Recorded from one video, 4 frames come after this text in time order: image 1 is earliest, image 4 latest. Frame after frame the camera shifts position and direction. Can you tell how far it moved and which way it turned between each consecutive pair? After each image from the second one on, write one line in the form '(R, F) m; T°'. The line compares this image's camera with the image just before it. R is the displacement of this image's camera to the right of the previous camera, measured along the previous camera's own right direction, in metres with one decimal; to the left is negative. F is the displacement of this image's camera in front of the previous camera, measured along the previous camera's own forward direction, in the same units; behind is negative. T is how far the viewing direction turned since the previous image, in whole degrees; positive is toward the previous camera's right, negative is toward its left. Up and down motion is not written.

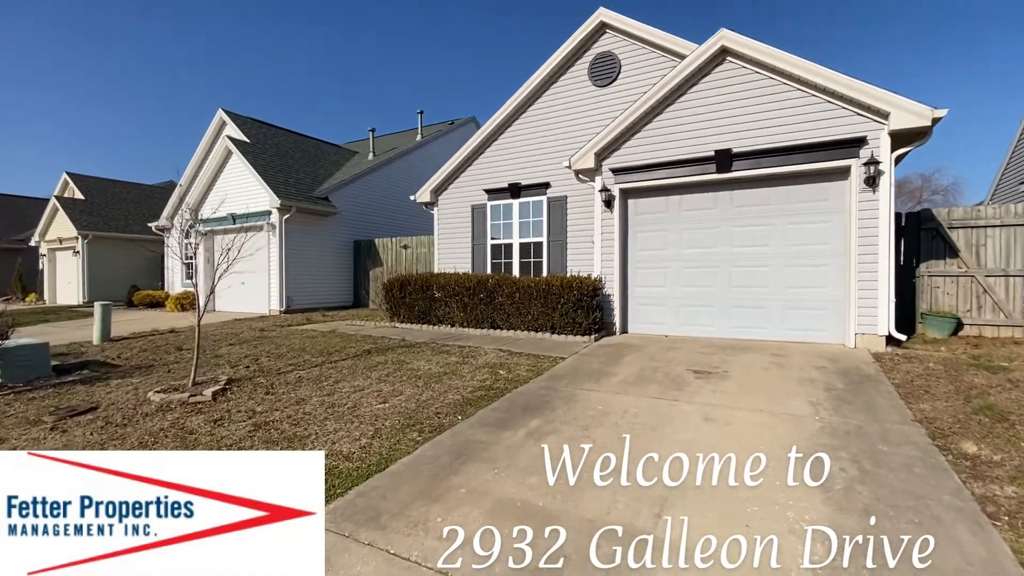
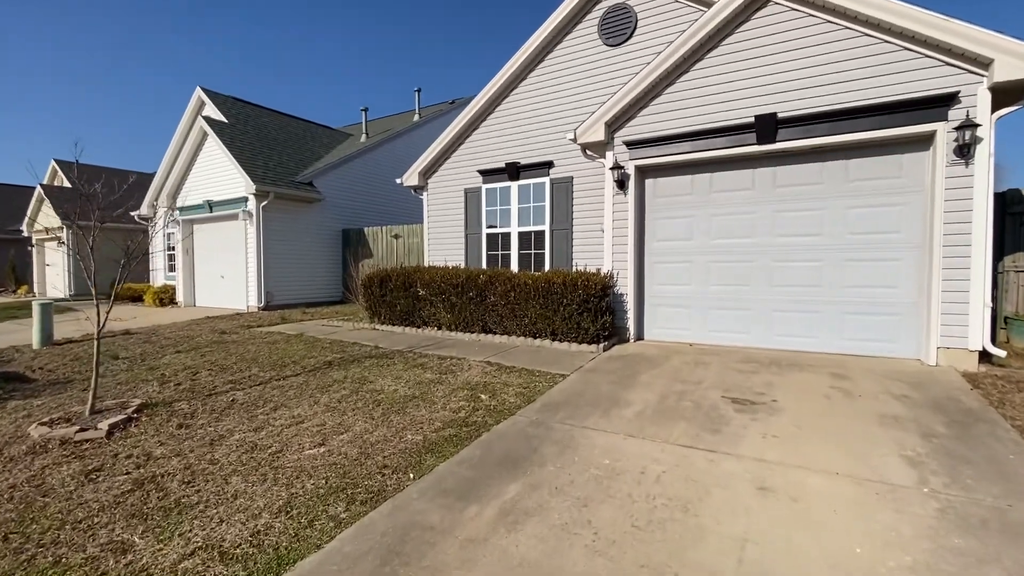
(+0.3, +1.3) m; -2°
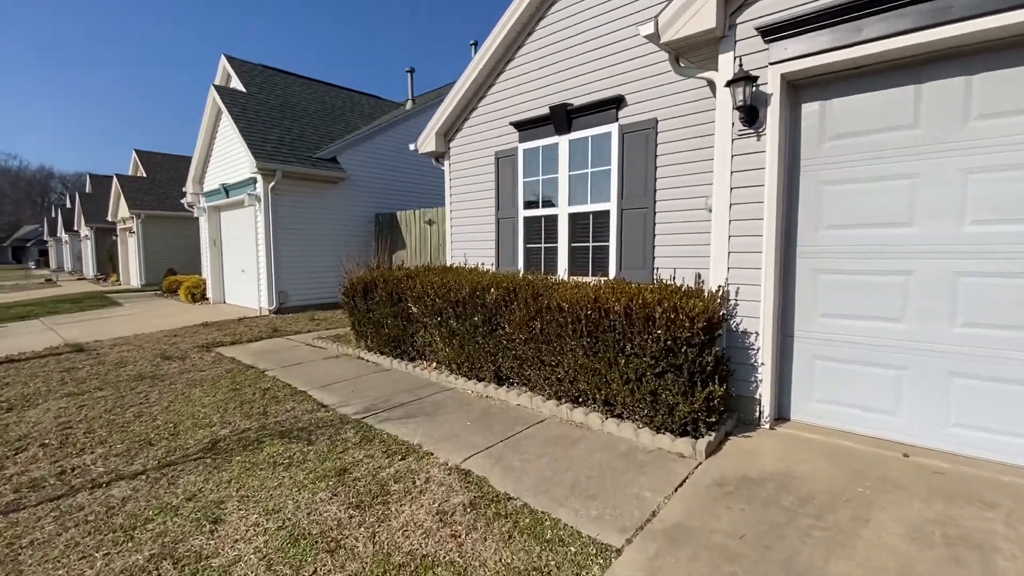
(+0.6, +3.0) m; -11°
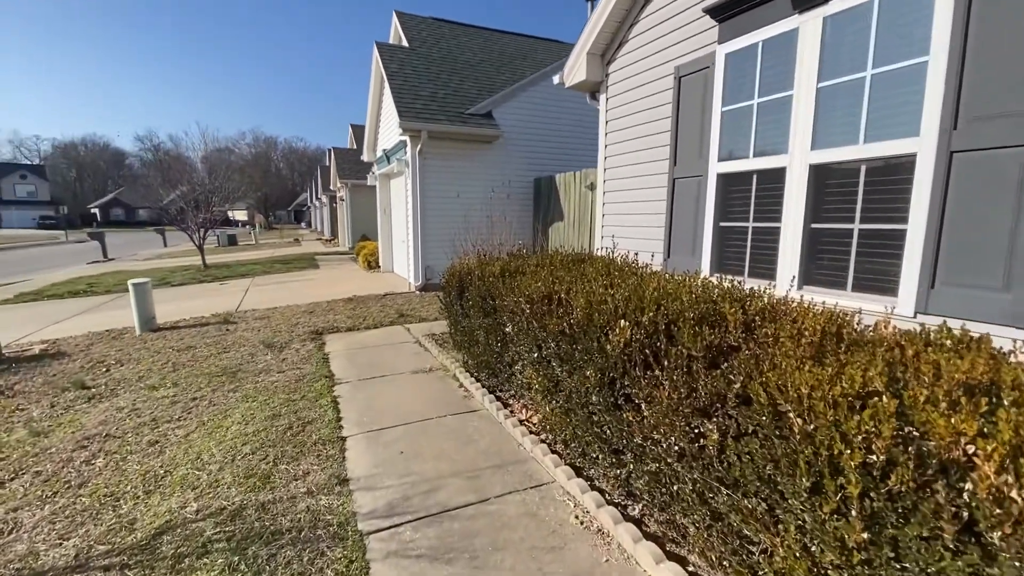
(+0.2, +2.2) m; -23°
